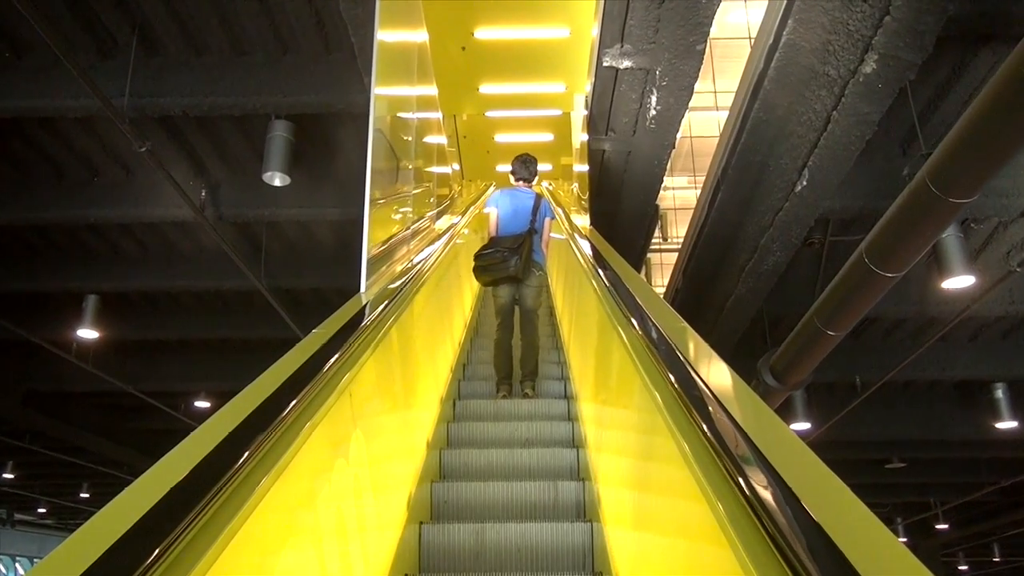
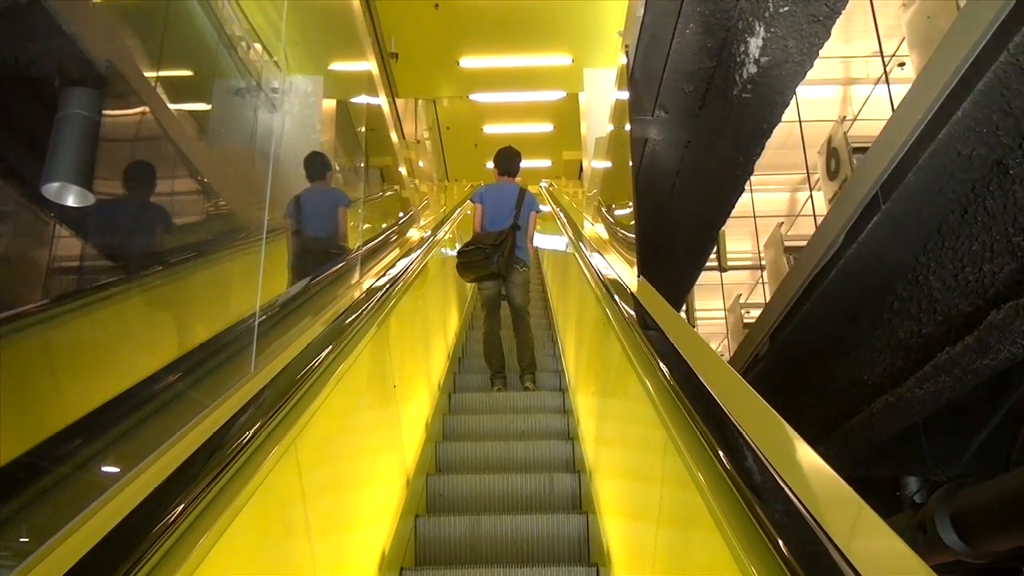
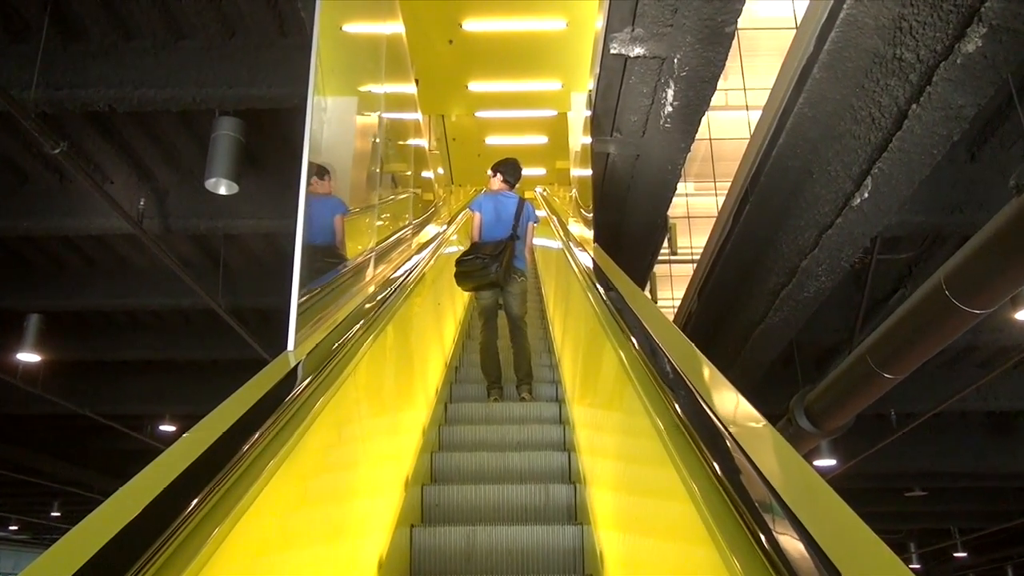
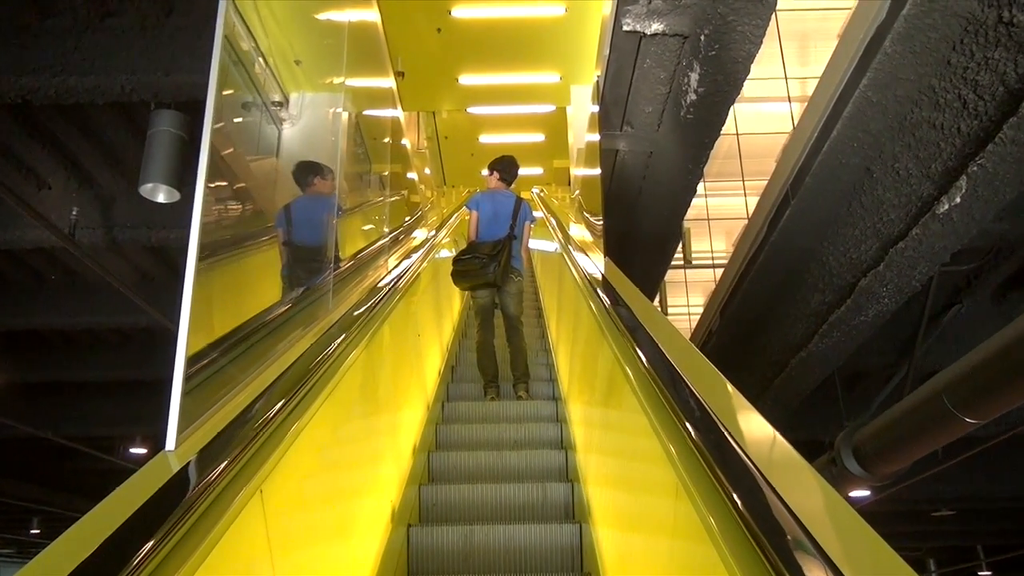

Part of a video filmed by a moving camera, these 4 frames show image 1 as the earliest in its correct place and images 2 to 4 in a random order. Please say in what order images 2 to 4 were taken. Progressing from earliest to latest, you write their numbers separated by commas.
3, 4, 2
